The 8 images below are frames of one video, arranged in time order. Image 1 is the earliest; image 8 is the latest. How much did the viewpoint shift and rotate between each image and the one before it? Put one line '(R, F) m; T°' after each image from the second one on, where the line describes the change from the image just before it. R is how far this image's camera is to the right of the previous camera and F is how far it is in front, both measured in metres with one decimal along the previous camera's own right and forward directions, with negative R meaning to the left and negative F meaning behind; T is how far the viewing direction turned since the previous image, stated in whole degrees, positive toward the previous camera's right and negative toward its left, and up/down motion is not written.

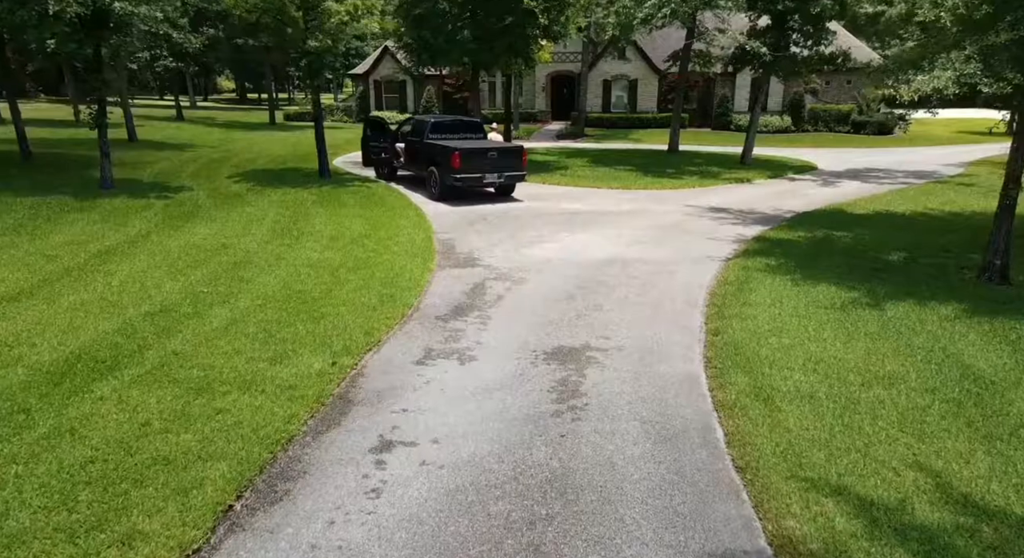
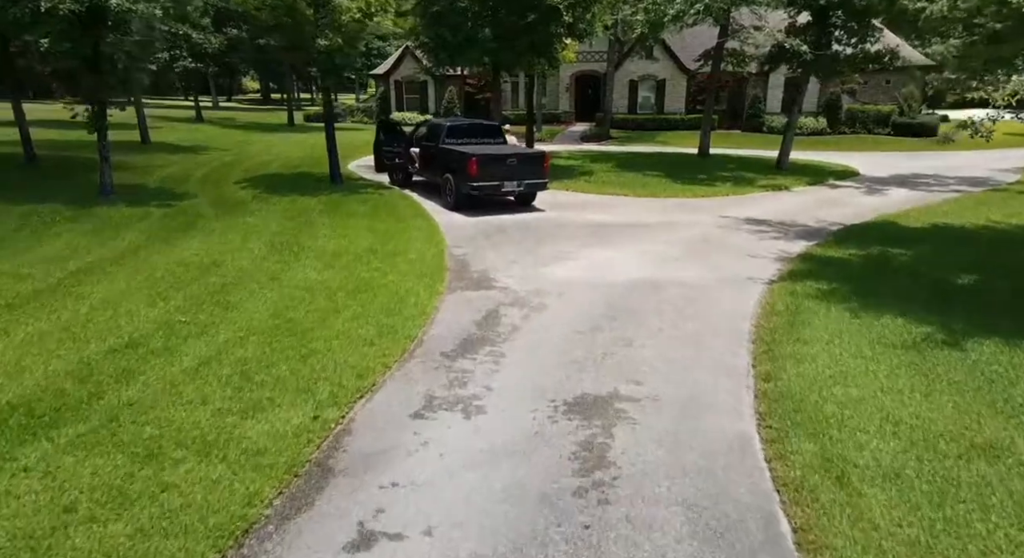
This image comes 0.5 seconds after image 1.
(0.0, +0.9) m; -2°
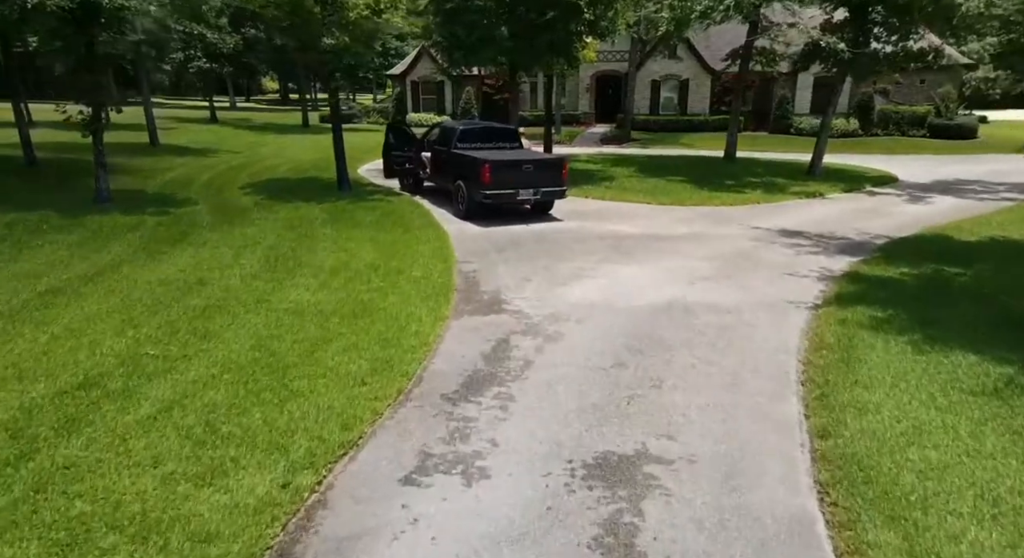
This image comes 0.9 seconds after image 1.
(+0.1, +0.8) m; -2°
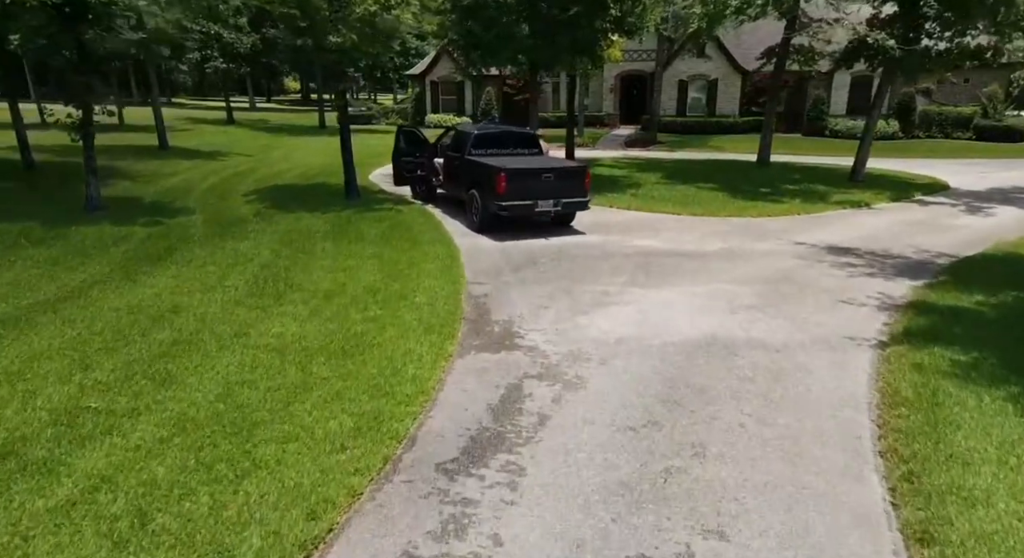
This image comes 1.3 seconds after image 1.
(+0.1, +1.0) m; -2°
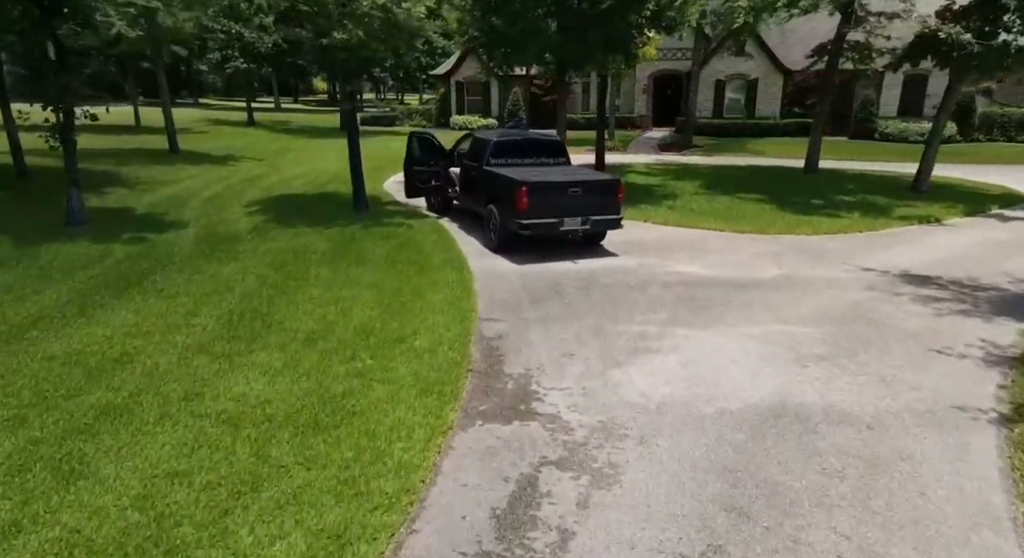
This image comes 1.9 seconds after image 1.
(+0.1, +1.3) m; -3°
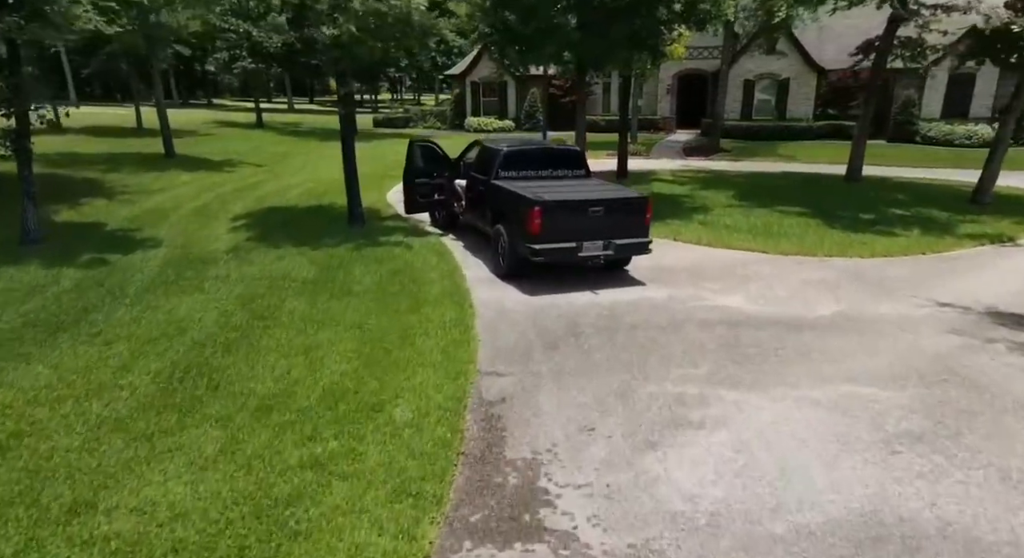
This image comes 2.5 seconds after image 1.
(+0.1, +1.4) m; -2°
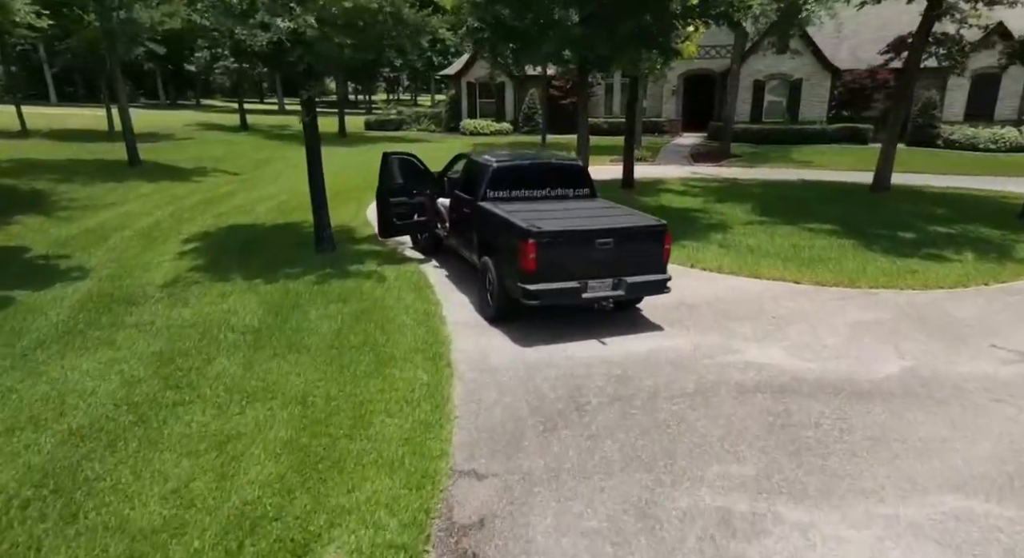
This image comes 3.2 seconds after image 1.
(+0.1, +1.6) m; 0°
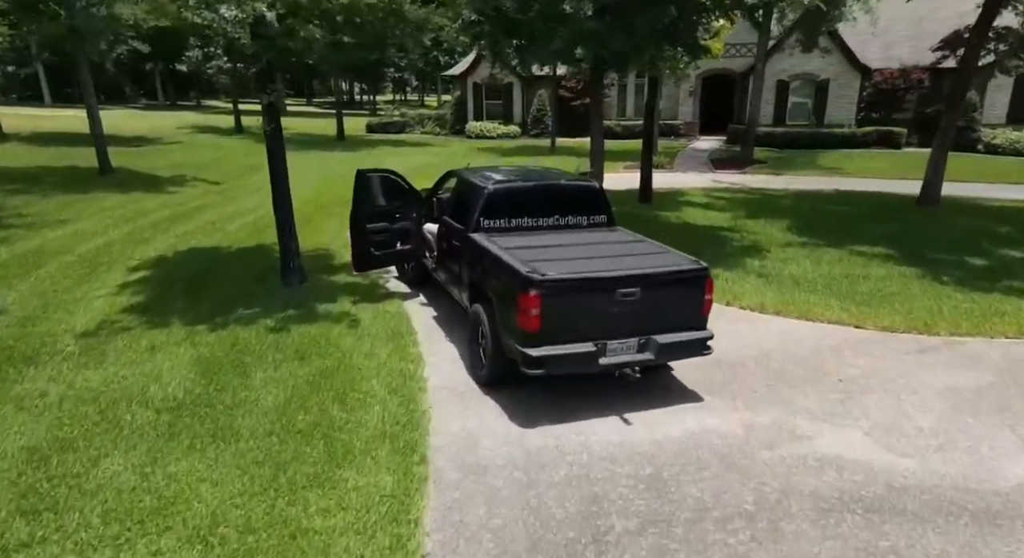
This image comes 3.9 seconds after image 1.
(+0.1, +1.6) m; -1°
